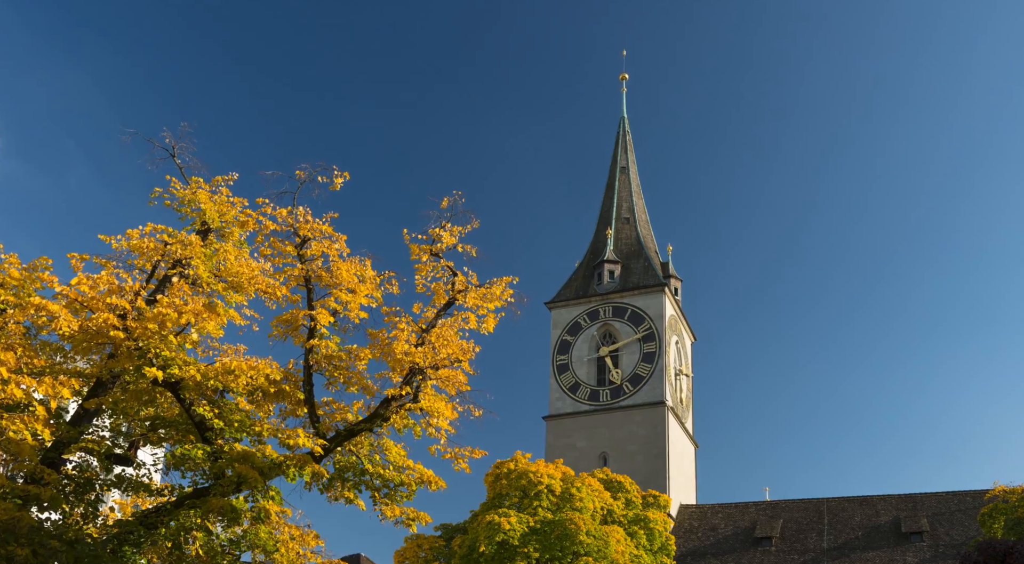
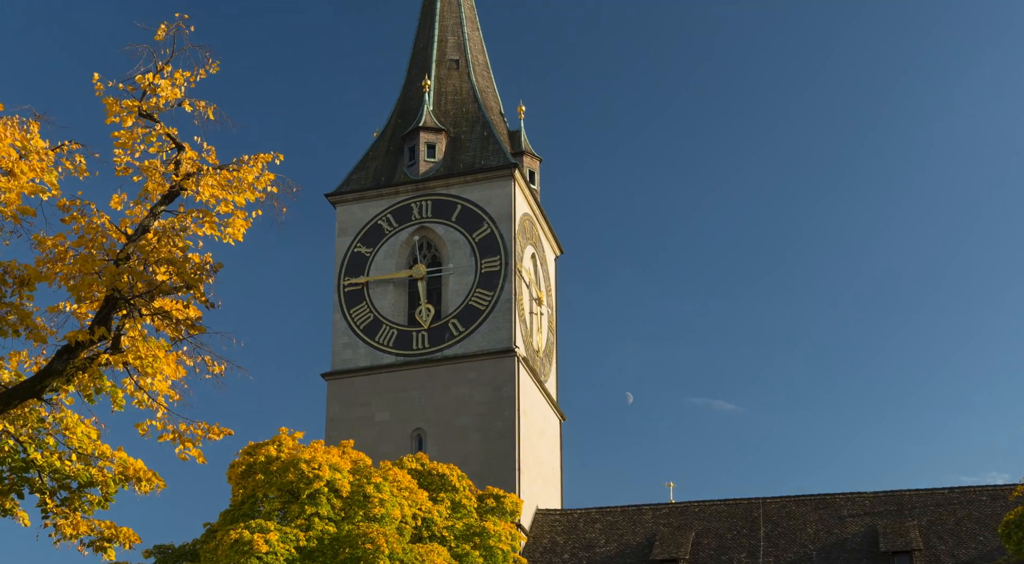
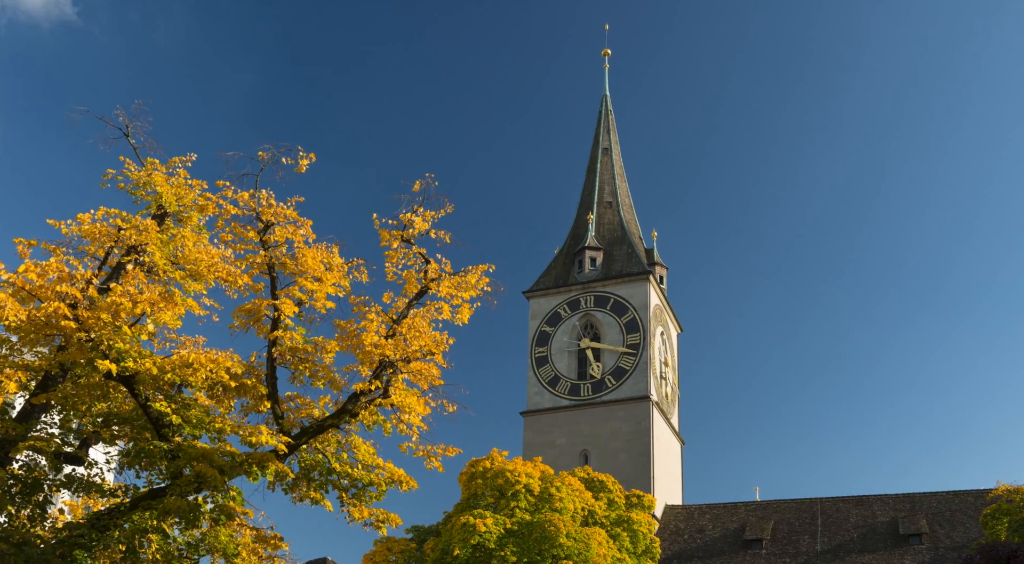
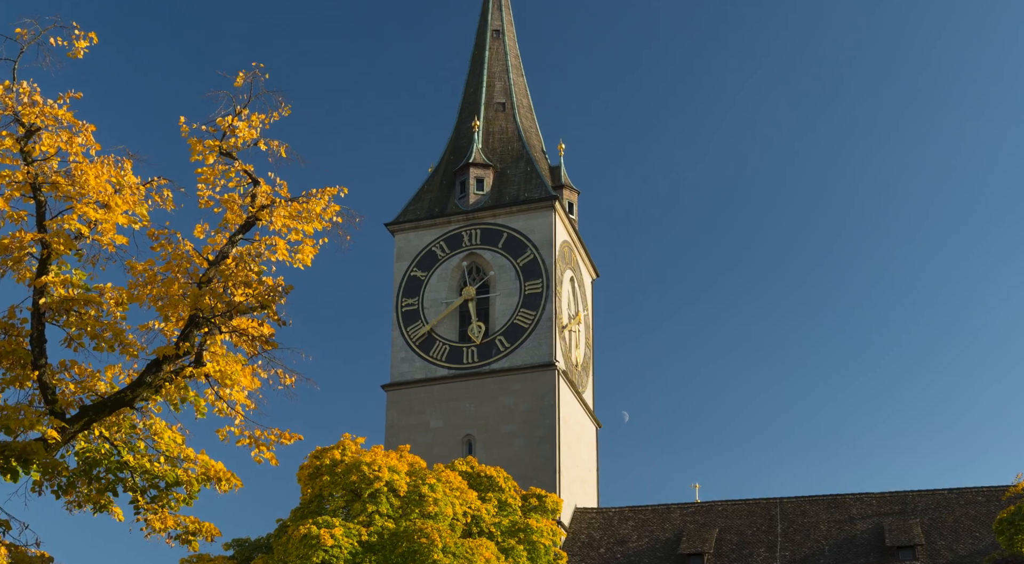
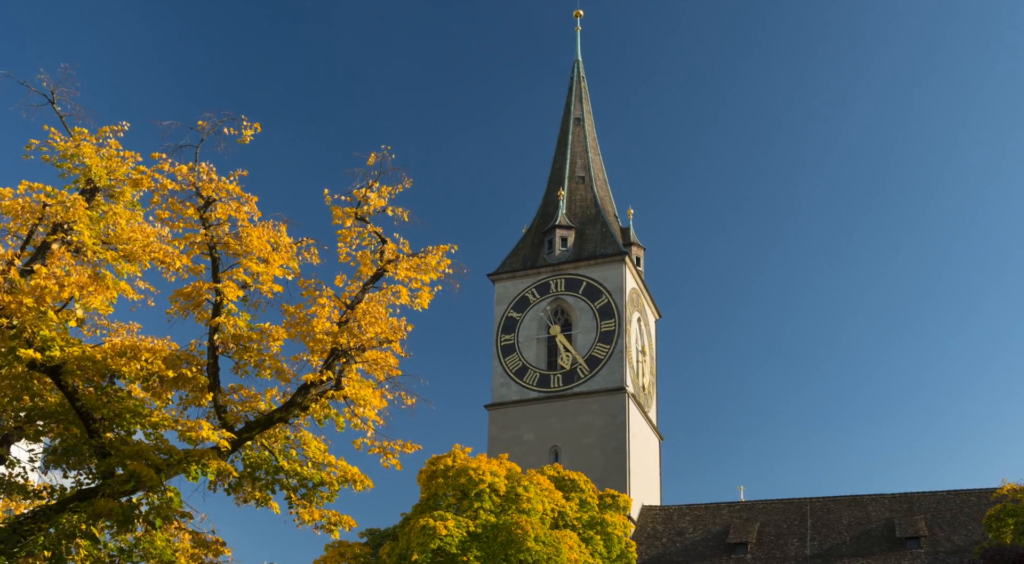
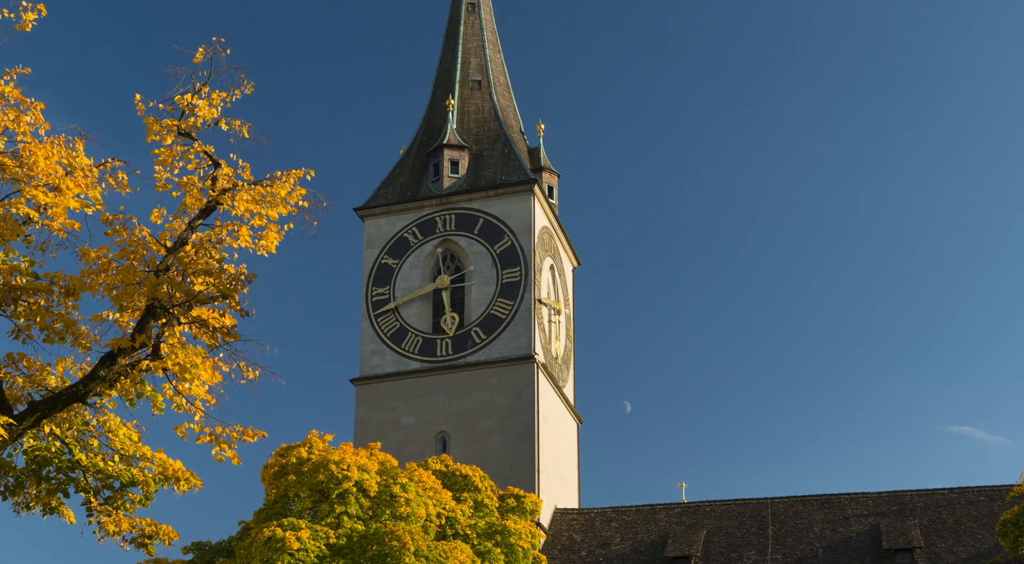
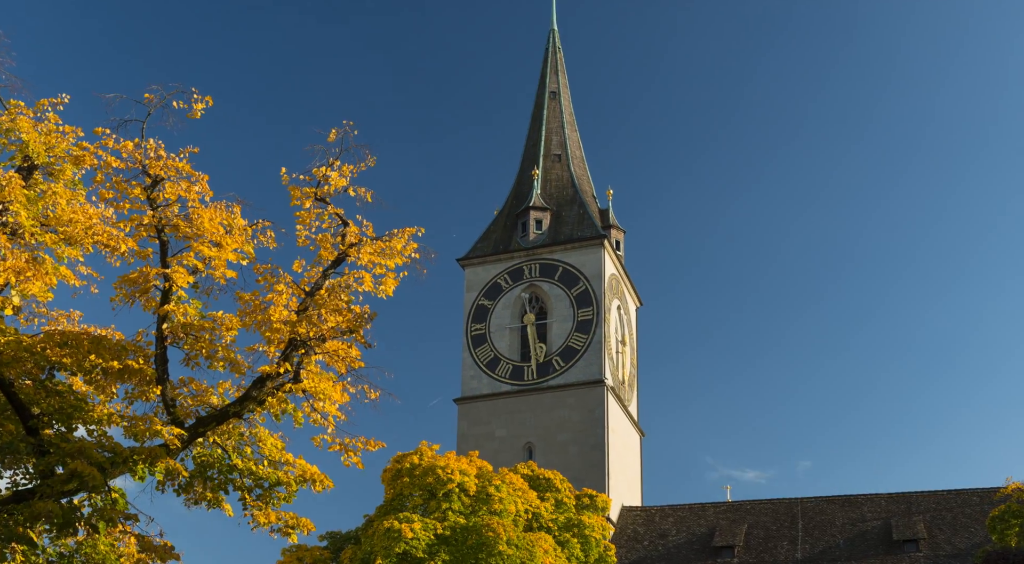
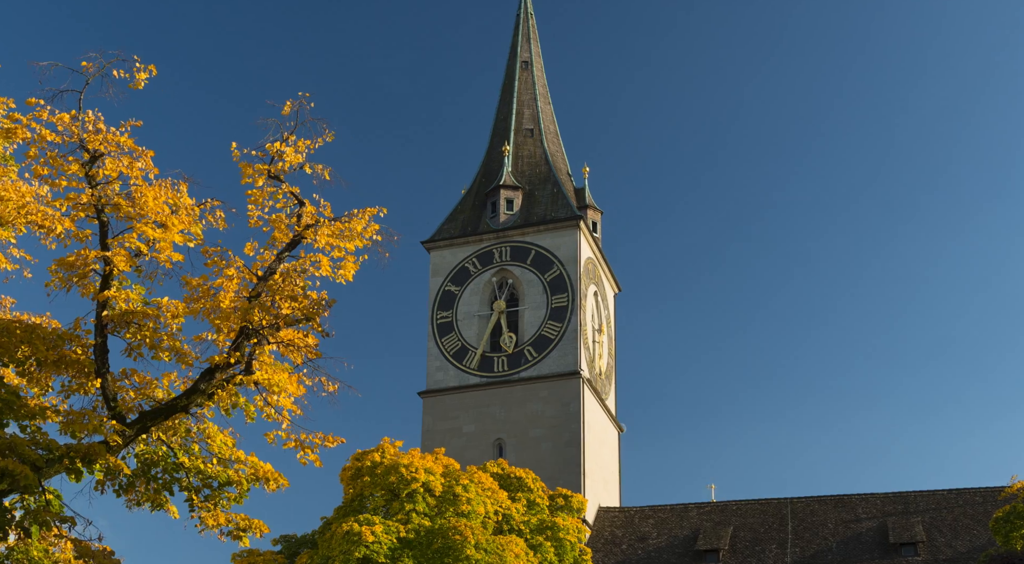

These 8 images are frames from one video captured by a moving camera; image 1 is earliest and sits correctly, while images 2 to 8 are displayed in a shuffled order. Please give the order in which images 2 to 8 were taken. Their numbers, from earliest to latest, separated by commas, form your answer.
3, 5, 7, 8, 4, 6, 2
